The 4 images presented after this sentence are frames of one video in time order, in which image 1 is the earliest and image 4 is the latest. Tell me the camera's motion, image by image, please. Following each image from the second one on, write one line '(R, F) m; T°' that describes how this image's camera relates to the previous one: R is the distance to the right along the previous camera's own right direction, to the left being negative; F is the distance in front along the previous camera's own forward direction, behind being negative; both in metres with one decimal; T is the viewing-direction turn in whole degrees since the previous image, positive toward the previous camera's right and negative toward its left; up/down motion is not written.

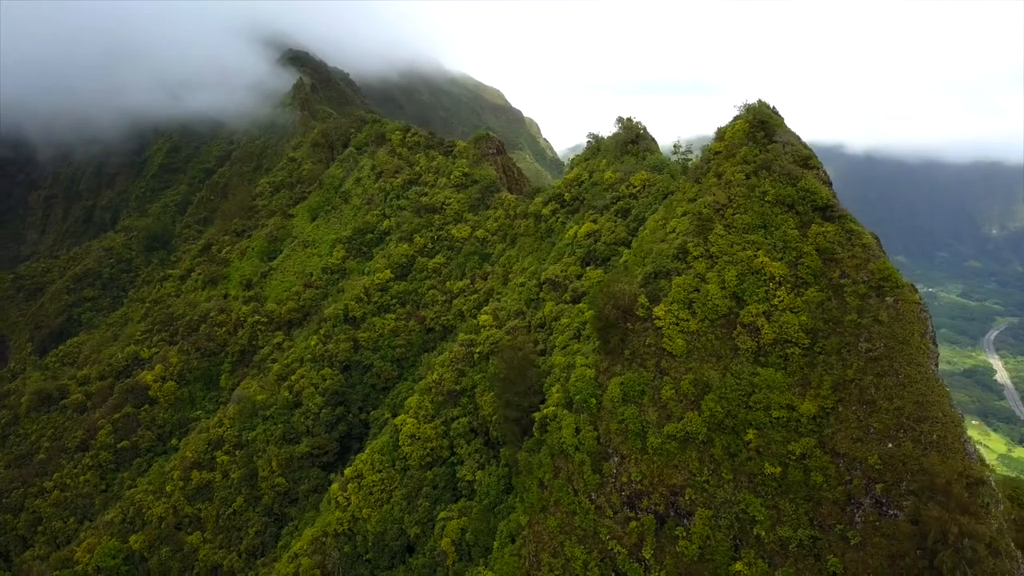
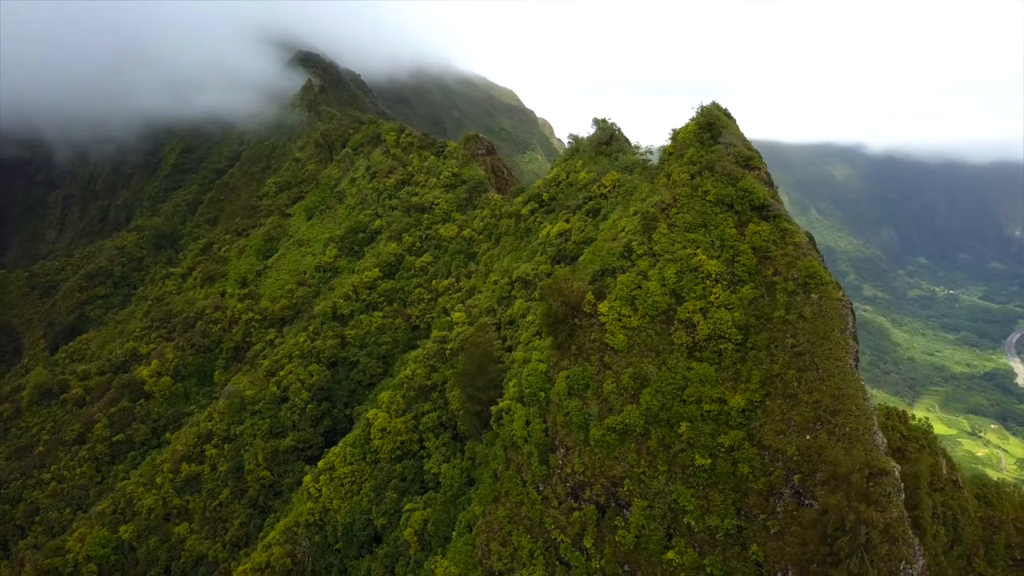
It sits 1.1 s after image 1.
(+1.7, -0.5) m; -1°
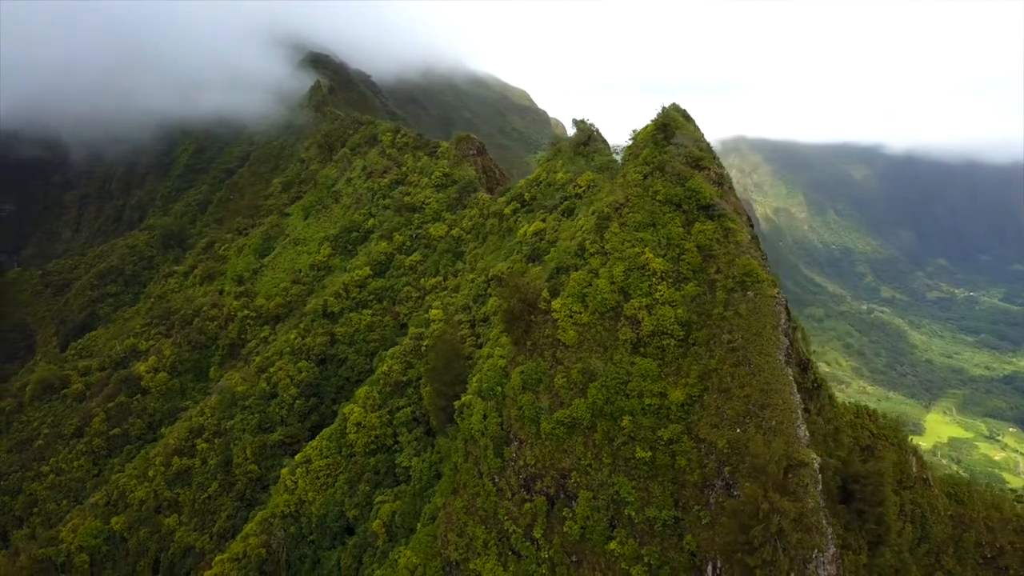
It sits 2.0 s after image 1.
(+1.6, -0.5) m; -1°
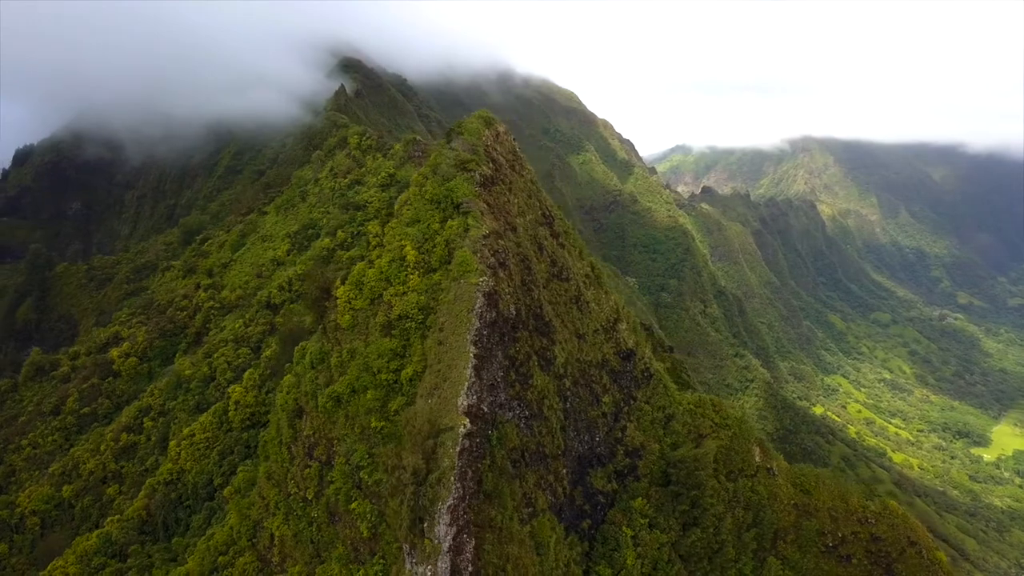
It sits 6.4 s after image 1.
(+8.0, -1.7) m; -4°
